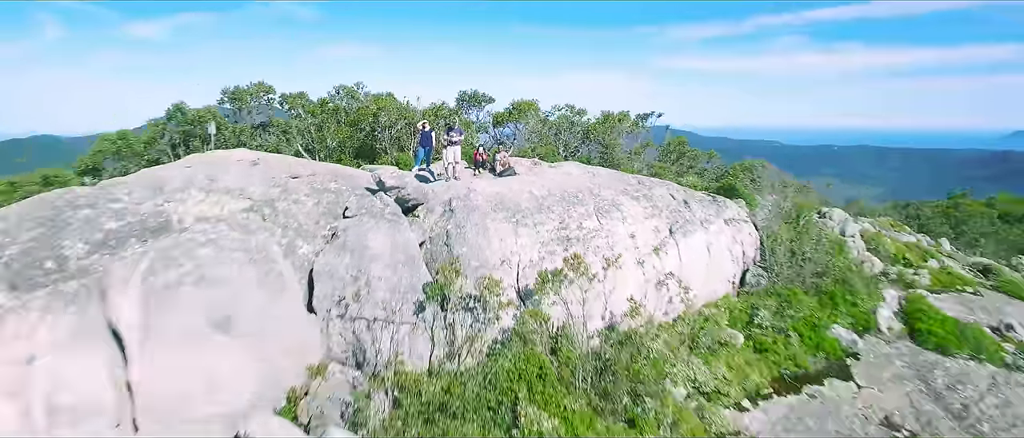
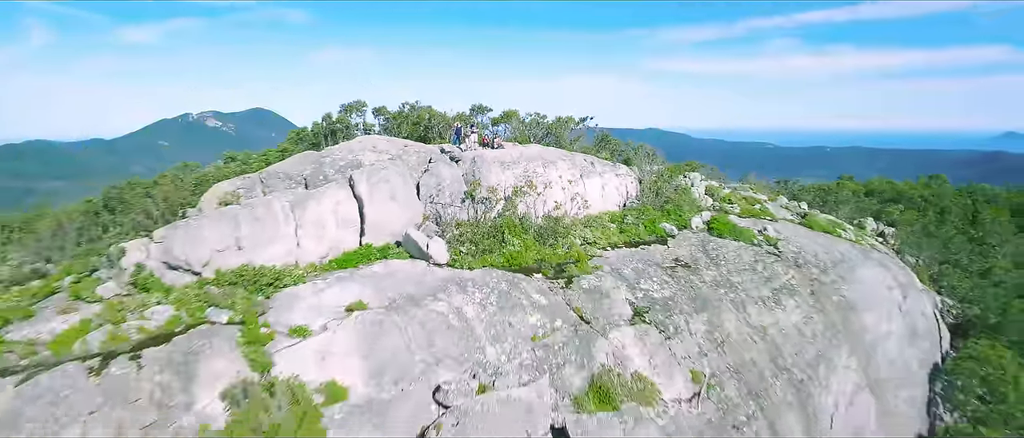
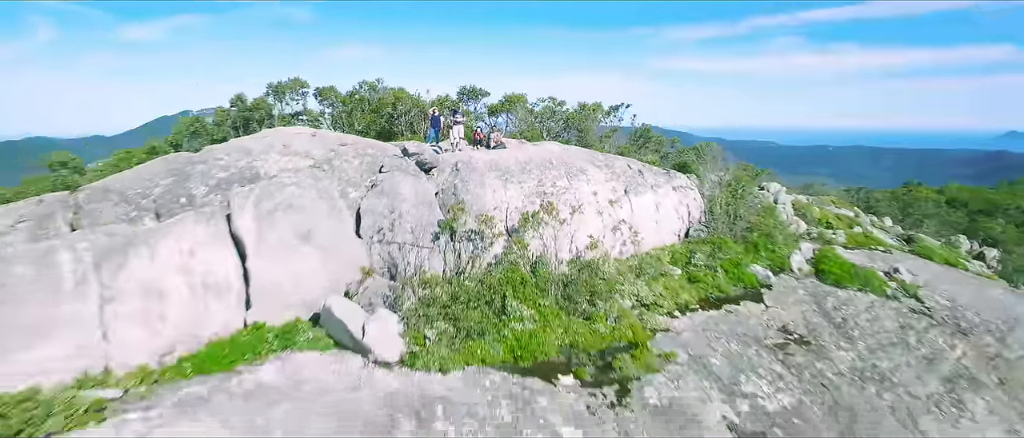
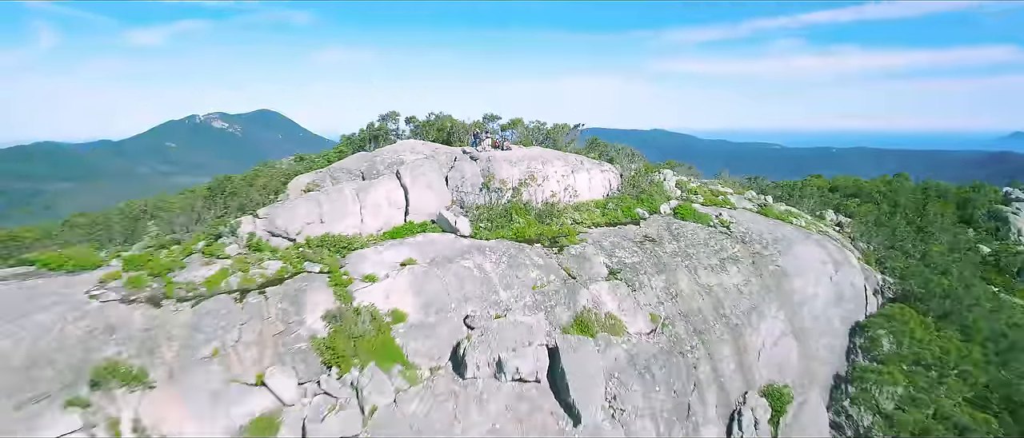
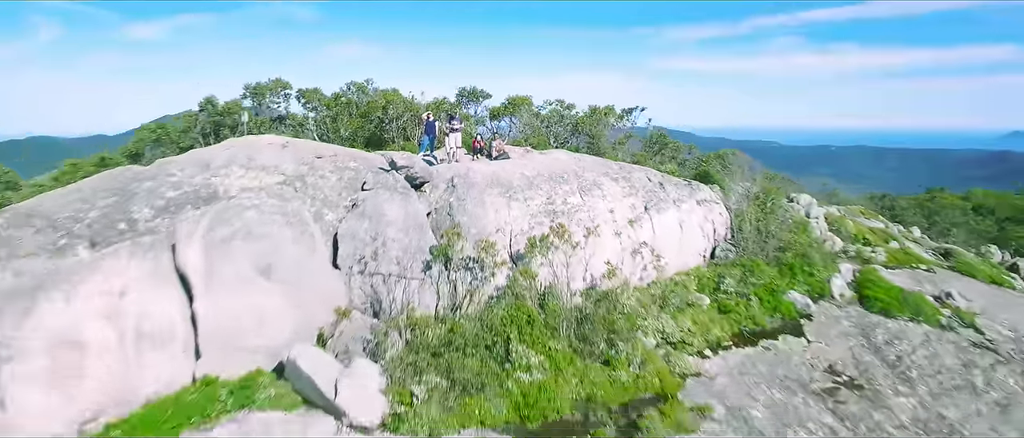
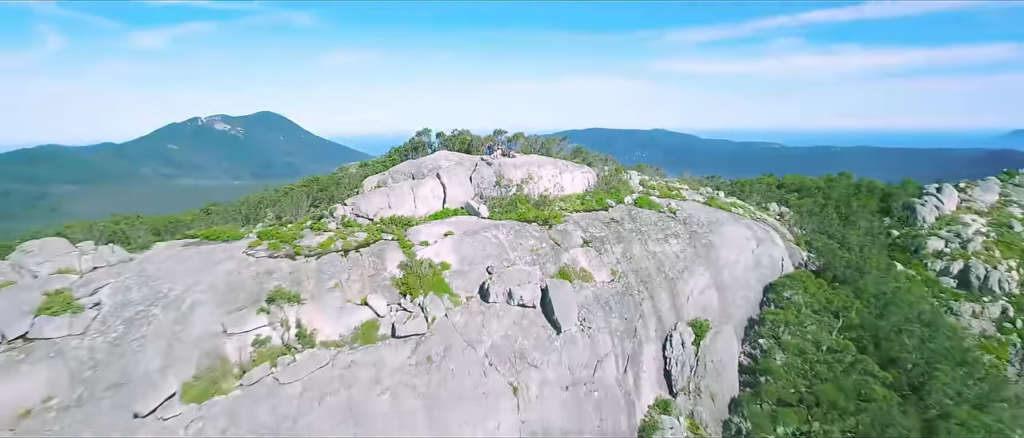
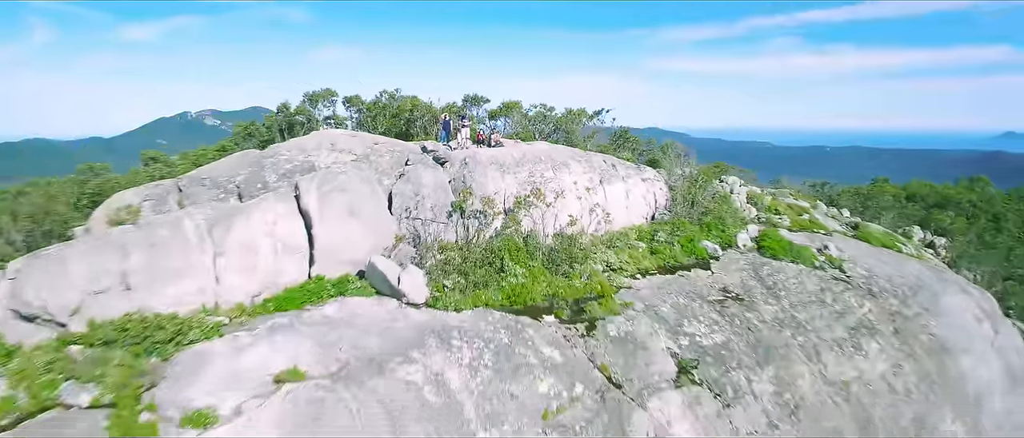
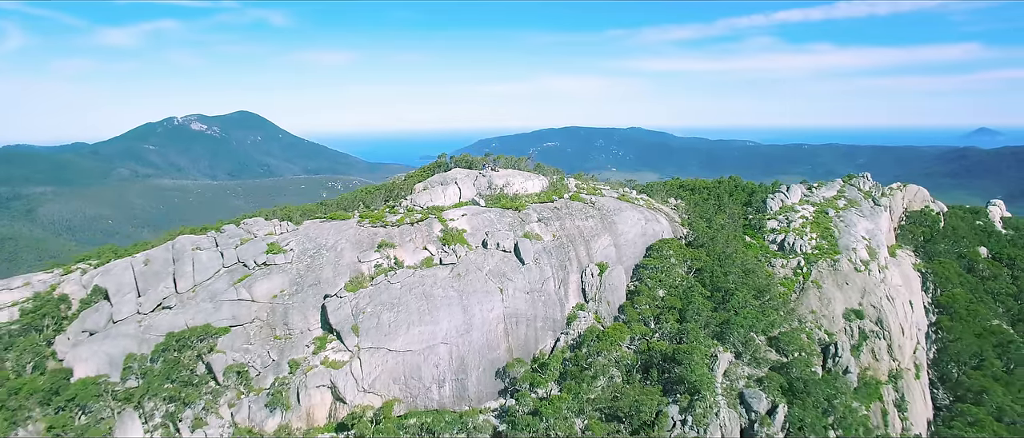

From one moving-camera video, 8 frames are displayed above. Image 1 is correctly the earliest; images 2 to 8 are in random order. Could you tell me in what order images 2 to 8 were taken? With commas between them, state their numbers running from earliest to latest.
5, 3, 7, 2, 4, 6, 8
